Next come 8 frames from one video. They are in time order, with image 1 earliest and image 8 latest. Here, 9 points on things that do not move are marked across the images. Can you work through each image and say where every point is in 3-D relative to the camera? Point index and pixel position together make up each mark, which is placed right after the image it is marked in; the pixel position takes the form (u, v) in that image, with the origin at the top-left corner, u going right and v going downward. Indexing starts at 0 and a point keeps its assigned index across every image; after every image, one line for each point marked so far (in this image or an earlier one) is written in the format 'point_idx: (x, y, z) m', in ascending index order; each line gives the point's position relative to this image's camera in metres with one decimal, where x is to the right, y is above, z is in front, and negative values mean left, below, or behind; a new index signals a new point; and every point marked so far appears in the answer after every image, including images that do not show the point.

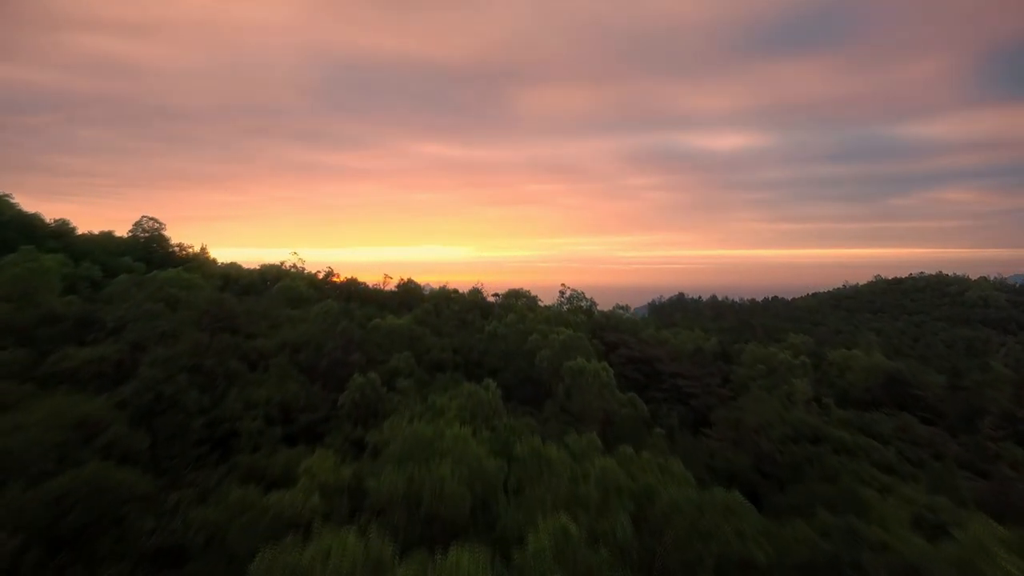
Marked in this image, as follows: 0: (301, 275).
0: (-10.1, +0.6, +16.7) m
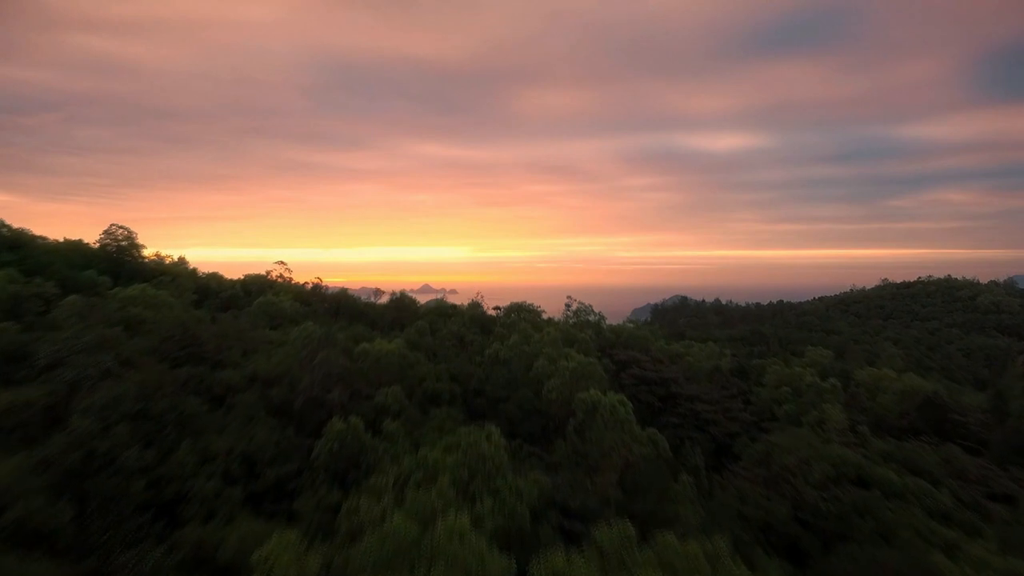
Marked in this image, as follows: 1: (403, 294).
0: (-10.0, +0.1, +15.6) m
1: (-4.3, -0.5, +13.8) m
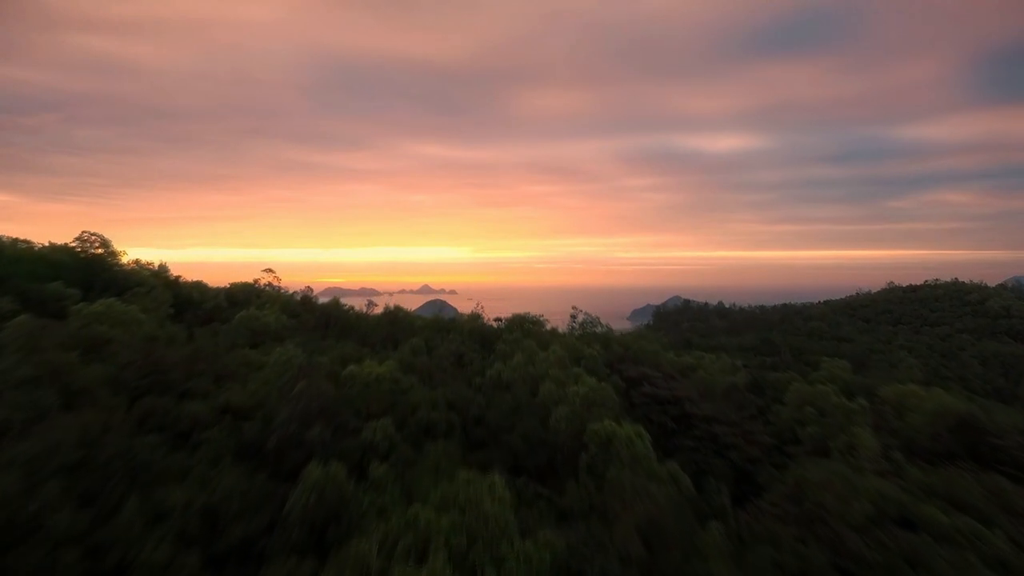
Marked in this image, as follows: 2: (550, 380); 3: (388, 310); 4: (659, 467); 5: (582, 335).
0: (-9.9, -0.4, +14.6) m
1: (-4.2, -0.9, +12.9) m
2: (+1.0, -2.4, +9.0) m
3: (-4.6, -0.9, +12.8) m
4: (+3.3, -4.0, +7.6) m
5: (+3.0, -2.0, +14.5) m
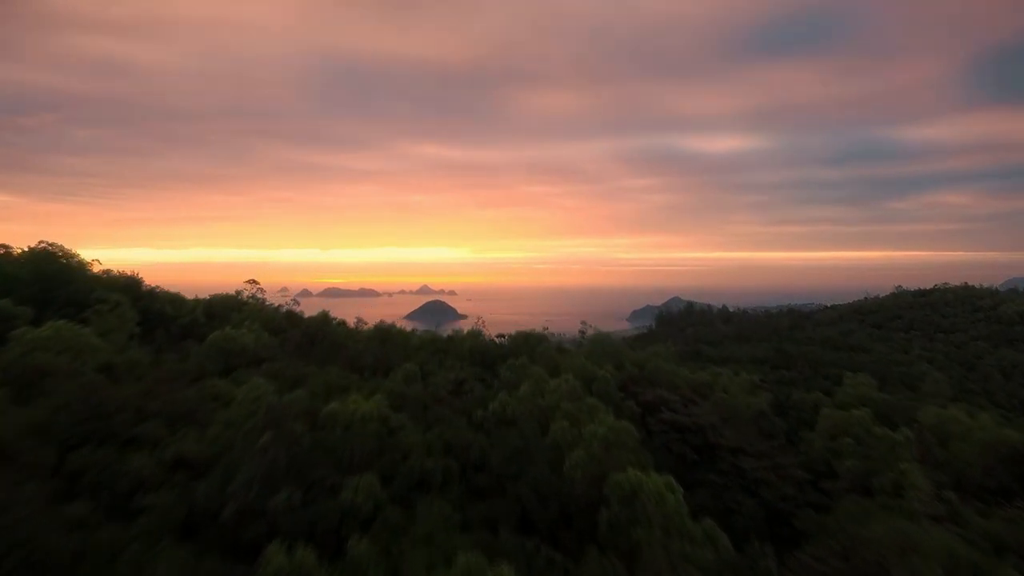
0: (-9.8, -0.9, +13.5) m
1: (-4.1, -1.4, +11.7) m
2: (+1.2, -2.9, +7.9) m
3: (-4.4, -1.4, +11.6) m
4: (+3.4, -4.5, +6.5) m
5: (+3.1, -2.5, +13.4) m
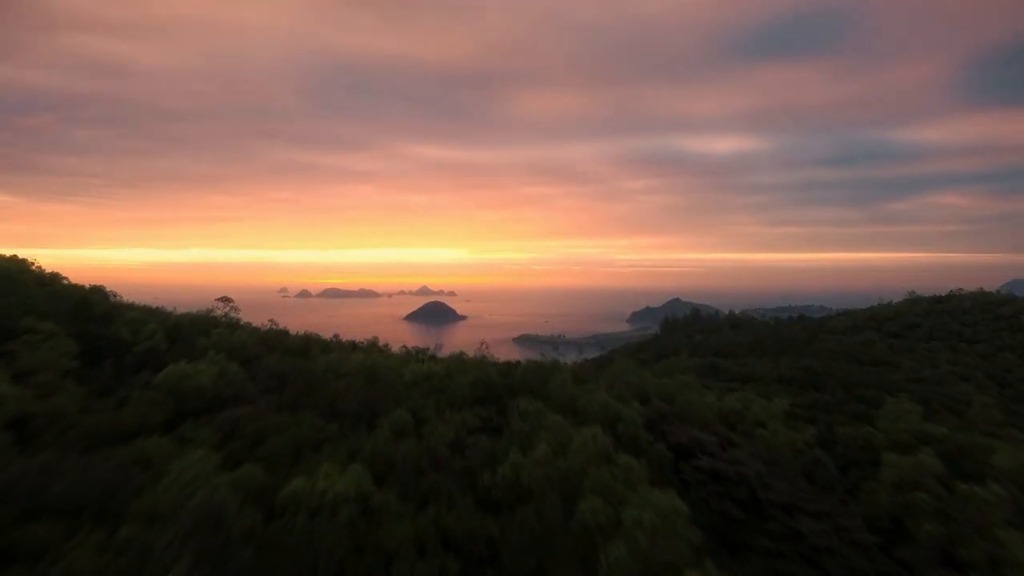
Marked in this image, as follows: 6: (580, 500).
0: (-9.5, -1.5, +11.8) m
1: (-3.8, -2.1, +10.0) m
2: (+1.4, -3.6, +6.2) m
3: (-4.1, -2.1, +9.9) m
4: (+3.7, -5.1, +4.8) m
5: (+3.4, -3.2, +11.7) m
6: (+1.2, -3.7, +6.1) m
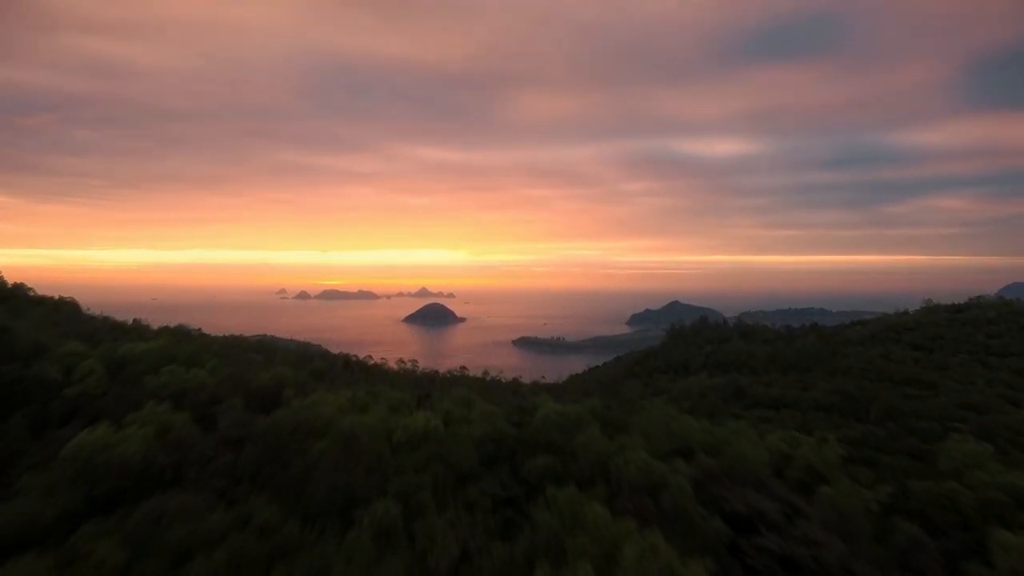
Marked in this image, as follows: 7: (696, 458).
0: (-9.1, -2.3, +9.8) m
1: (-3.4, -2.8, +8.1) m
2: (+1.8, -4.4, +4.3) m
3: (-3.7, -2.8, +7.9) m
4: (+4.1, -5.9, +2.8) m
5: (+3.8, -4.0, +9.7) m
6: (+1.6, -4.5, +4.2) m
7: (+4.9, -4.5, +9.1) m
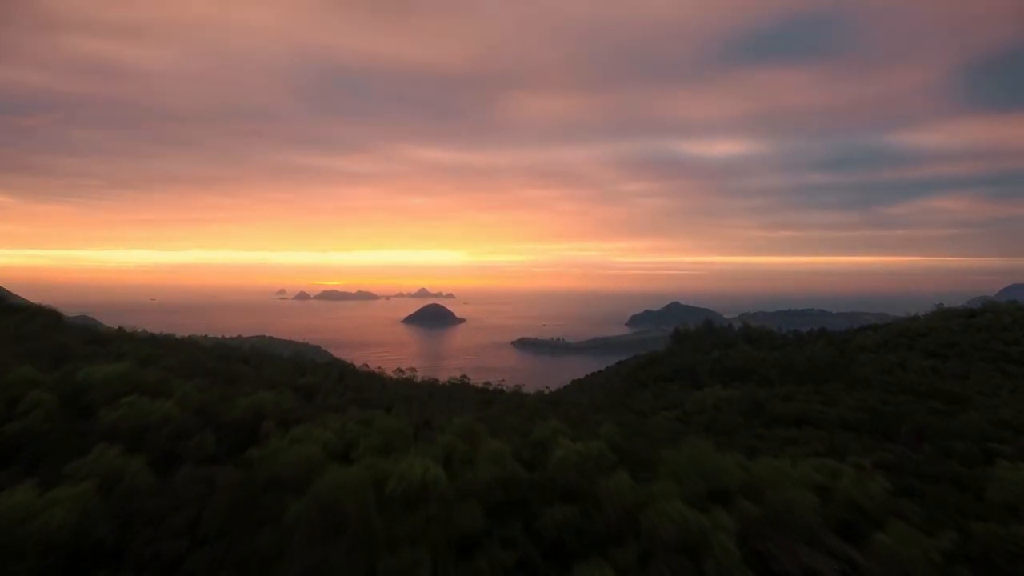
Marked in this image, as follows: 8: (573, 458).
0: (-8.9, -2.8, +8.6) m
1: (-3.1, -3.3, +6.9) m
2: (+2.1, -4.8, +3.1) m
3: (-3.5, -3.3, +6.7) m
4: (+4.4, -6.4, +1.6) m
5: (+4.1, -4.4, +8.6) m
6: (+1.9, -5.0, +3.0) m
7: (+5.1, -5.0, +7.9) m
8: (+1.4, -3.4, +7.5) m
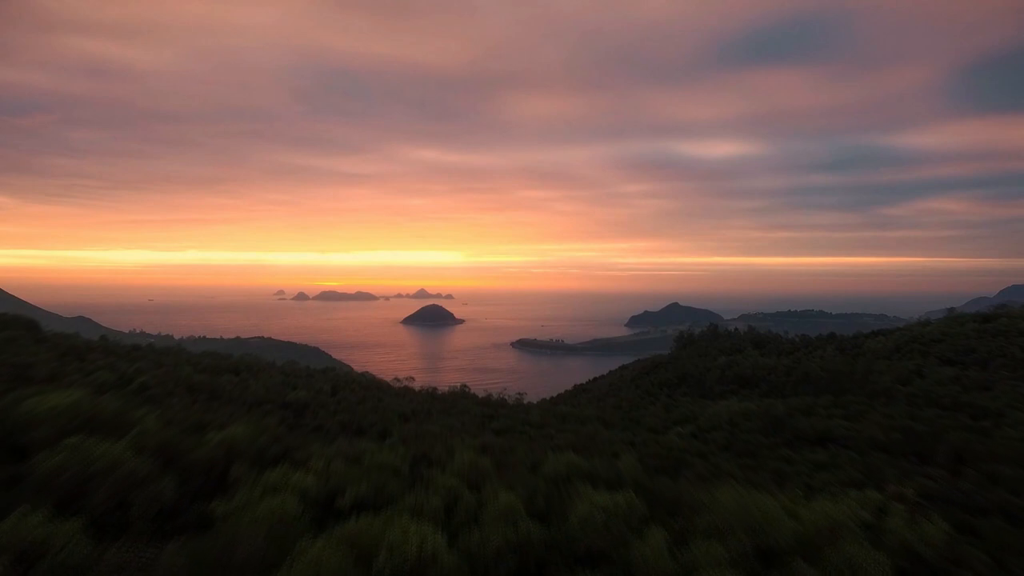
0: (-8.6, -3.2, +7.3) m
1: (-2.9, -3.7, +5.6) m
2: (+2.4, -5.3, +1.8) m
3: (-3.2, -3.7, +5.5) m
4: (+4.7, -6.8, +0.4) m
5: (+4.3, -4.9, +7.3) m
6: (+2.2, -5.4, +1.7) m
7: (+5.4, -5.4, +6.7) m
8: (+1.7, -3.8, +6.3) m
